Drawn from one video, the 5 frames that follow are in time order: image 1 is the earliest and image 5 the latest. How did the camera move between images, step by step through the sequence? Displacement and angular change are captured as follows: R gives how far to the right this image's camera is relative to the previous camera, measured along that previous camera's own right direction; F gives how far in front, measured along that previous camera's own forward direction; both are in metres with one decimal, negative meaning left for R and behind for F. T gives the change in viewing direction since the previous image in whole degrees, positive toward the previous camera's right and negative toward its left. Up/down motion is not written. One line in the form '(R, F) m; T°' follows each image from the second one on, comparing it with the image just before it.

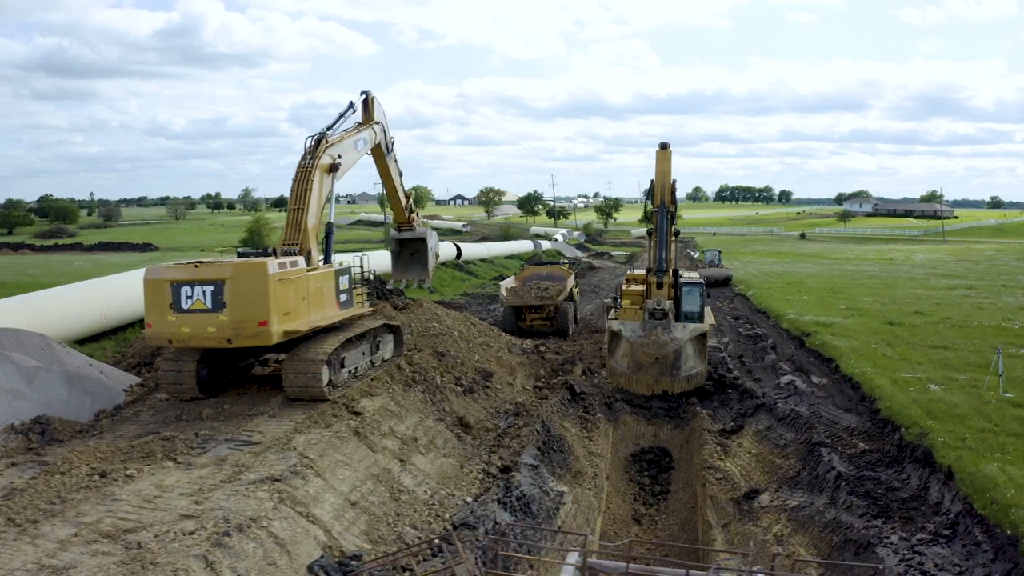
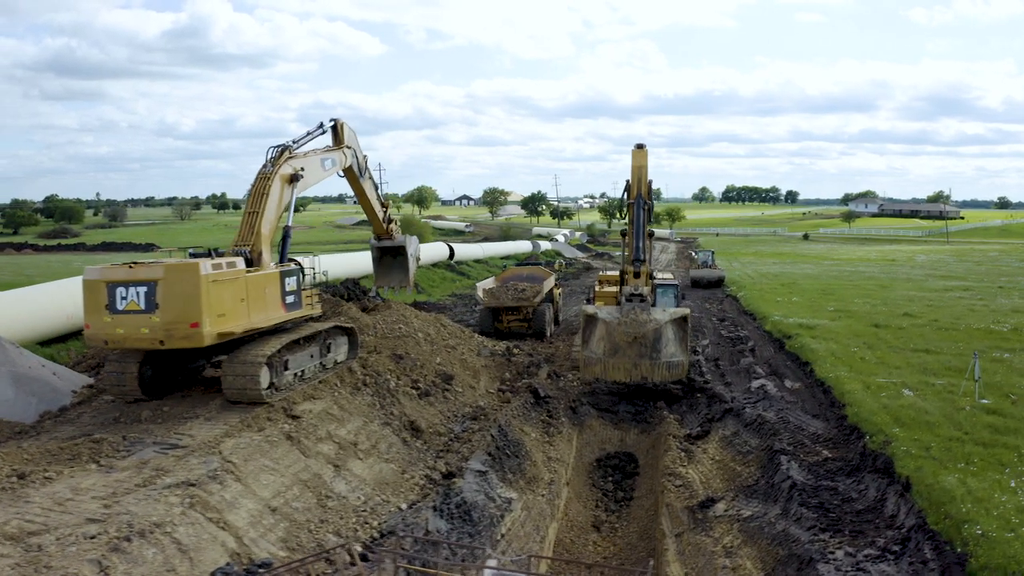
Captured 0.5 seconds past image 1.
(+0.8, +0.3) m; -1°
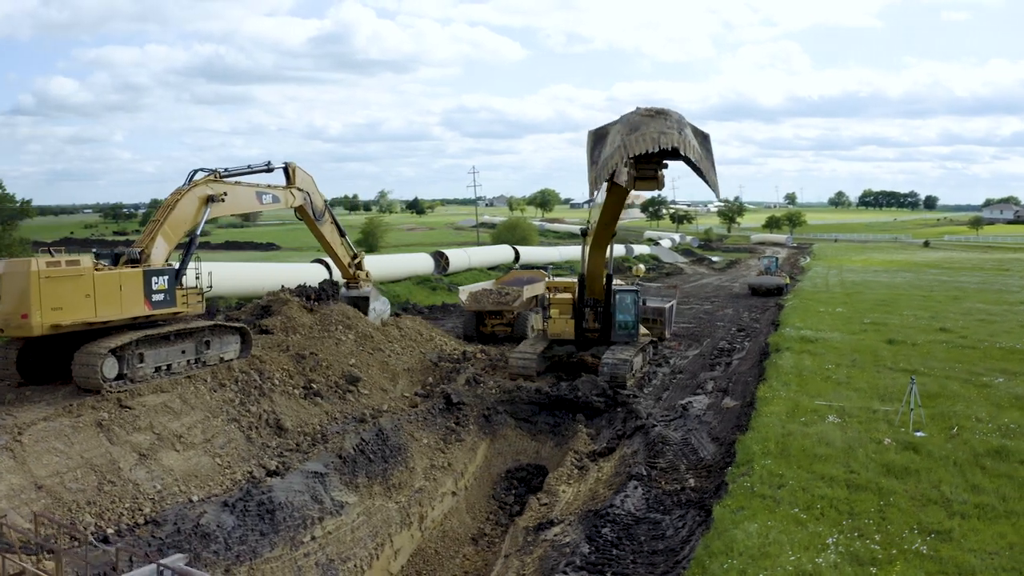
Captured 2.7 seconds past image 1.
(+4.0, +0.8) m; -11°
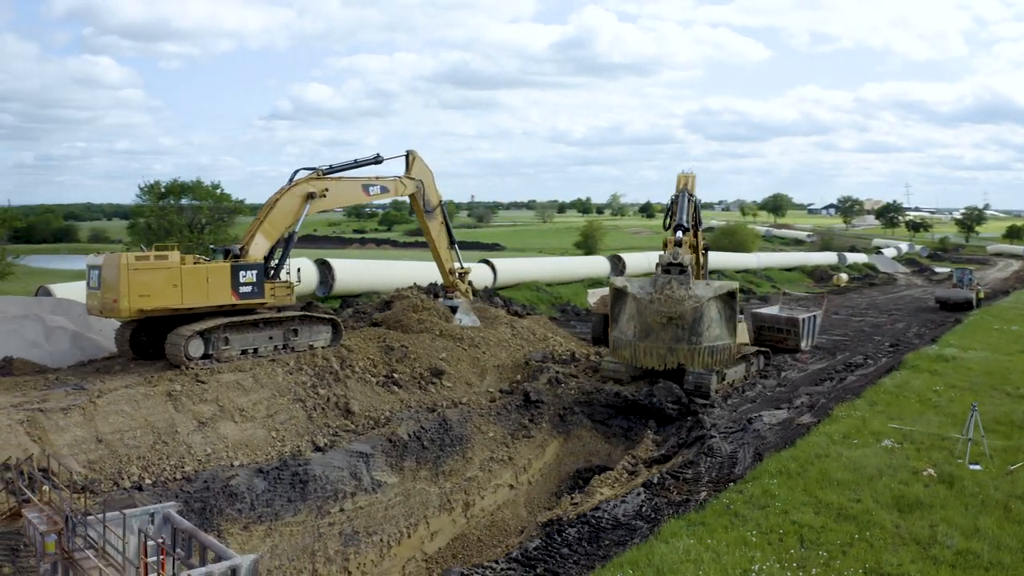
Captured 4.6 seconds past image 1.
(+2.9, -0.1) m; -16°
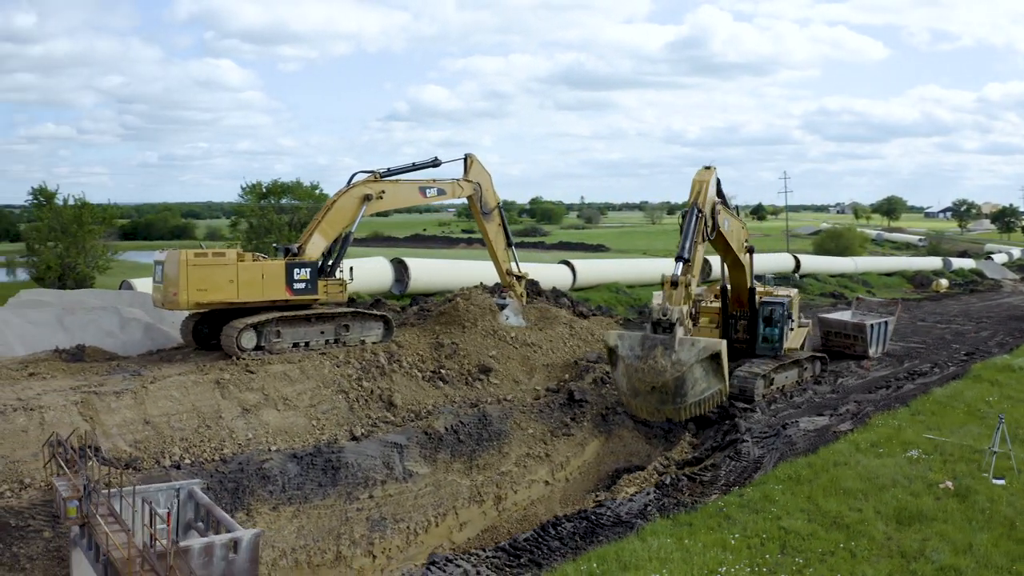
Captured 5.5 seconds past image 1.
(+1.3, -0.3) m; -7°
